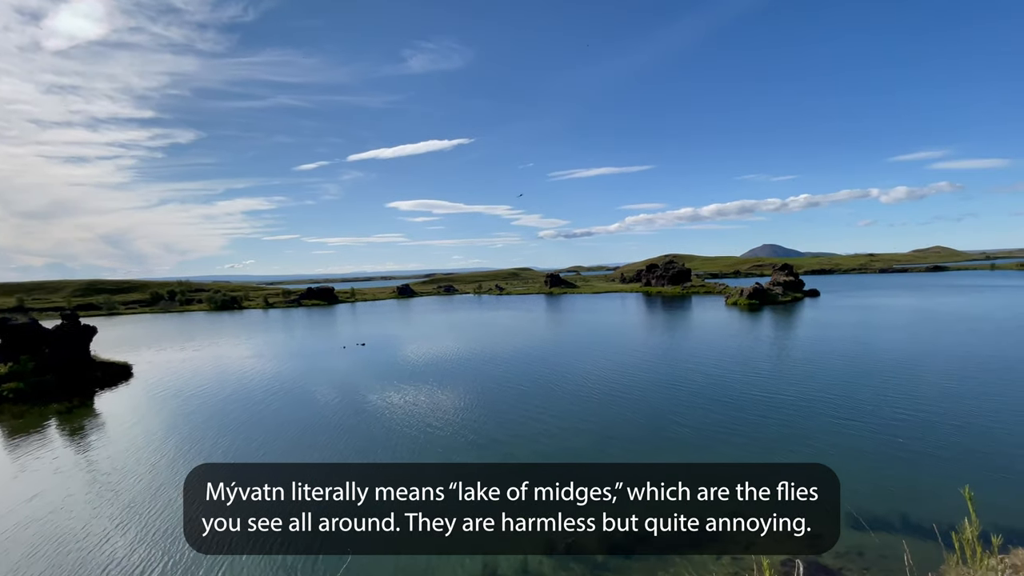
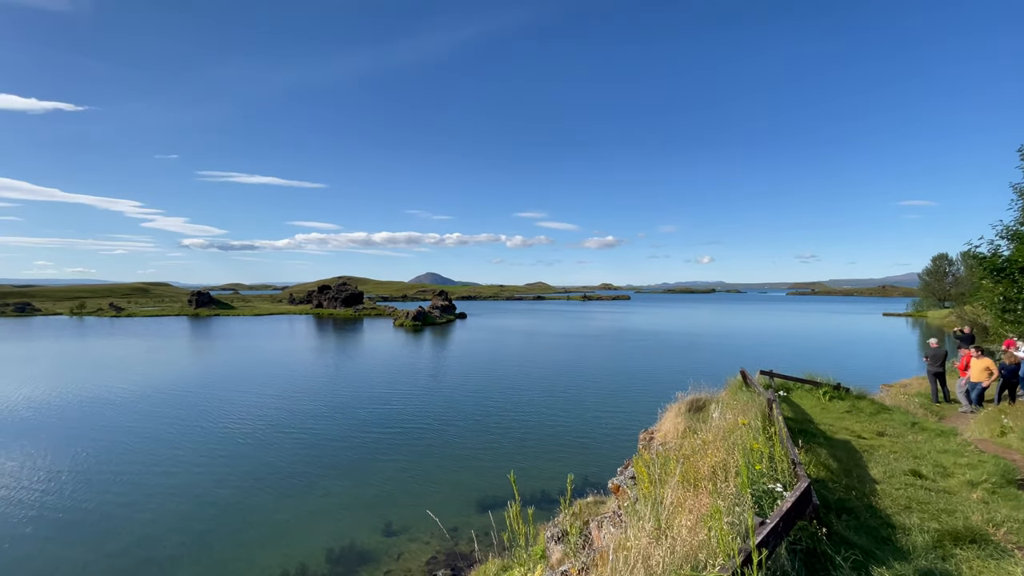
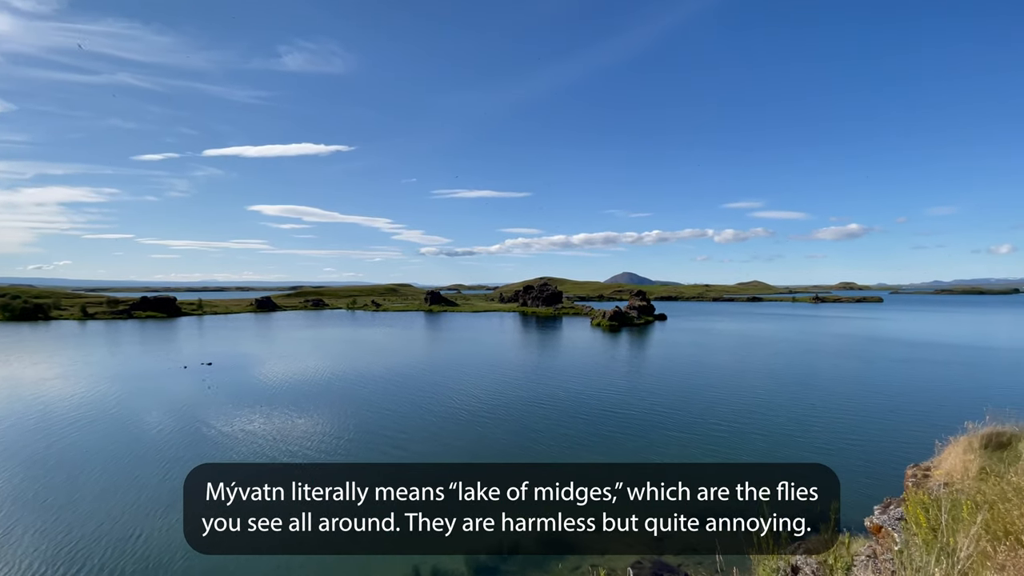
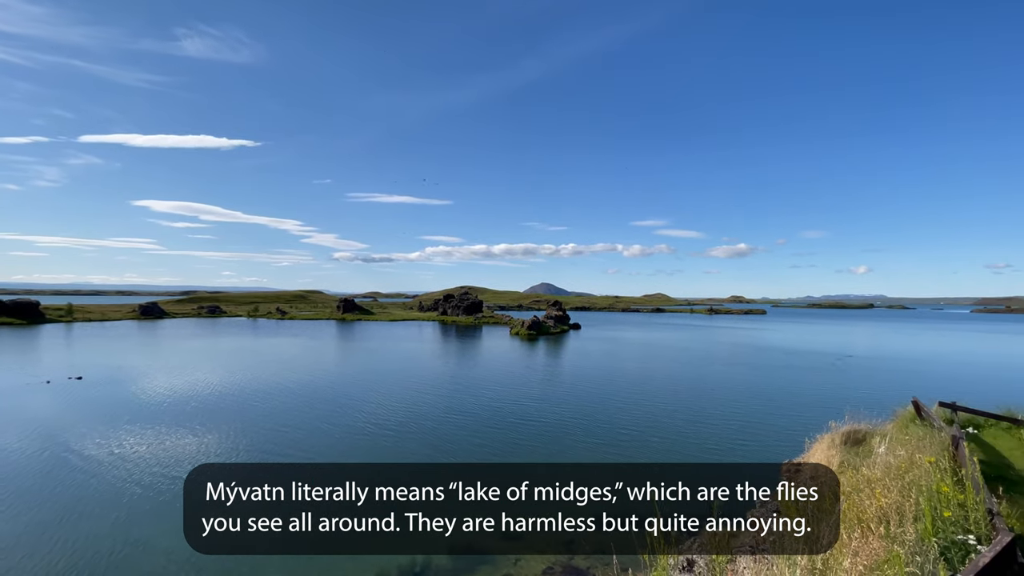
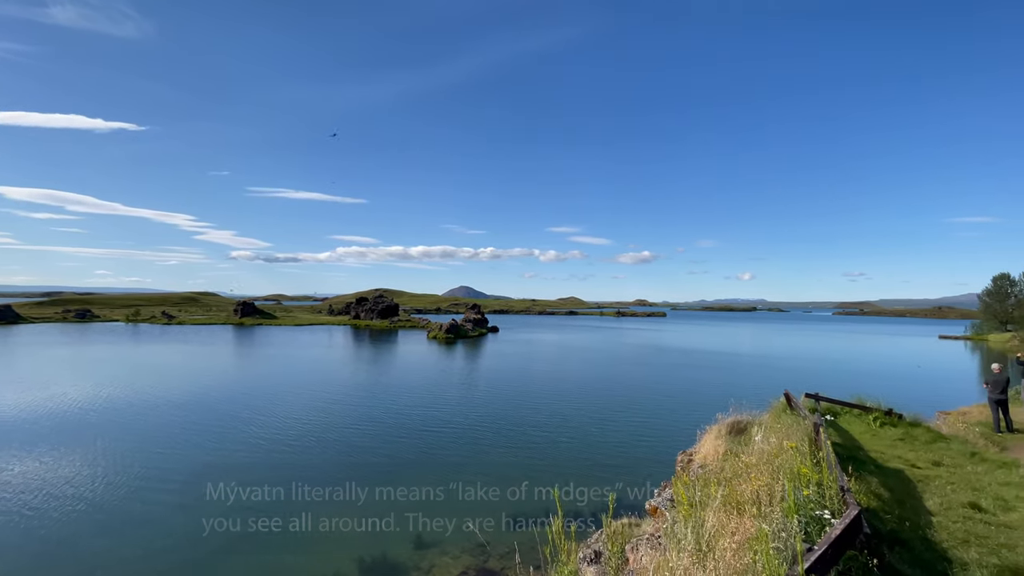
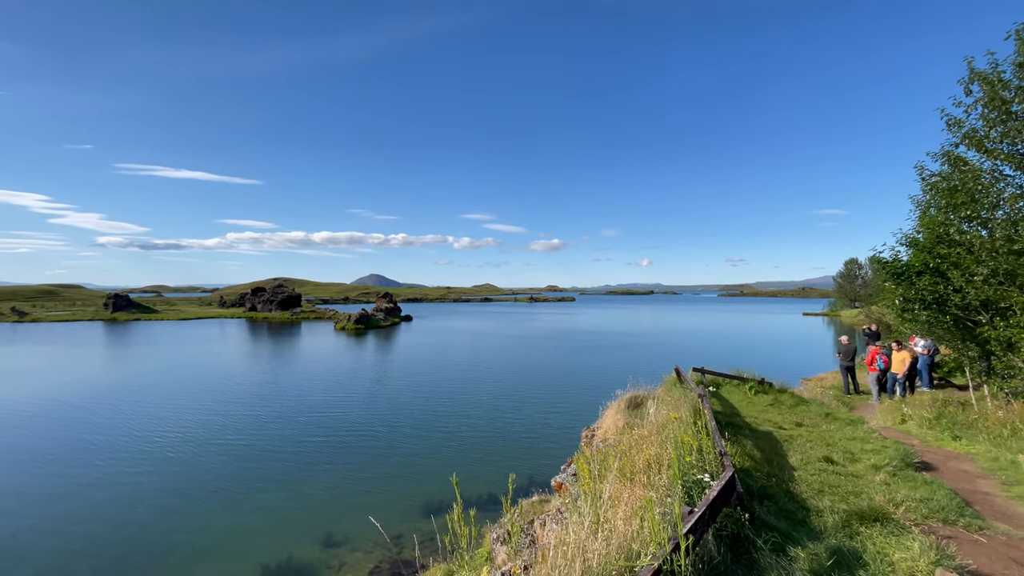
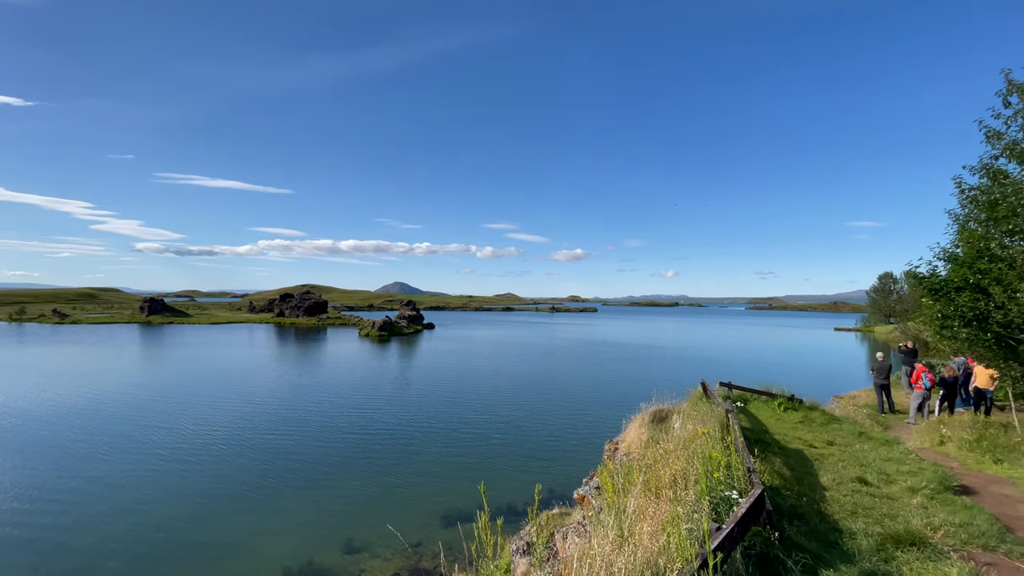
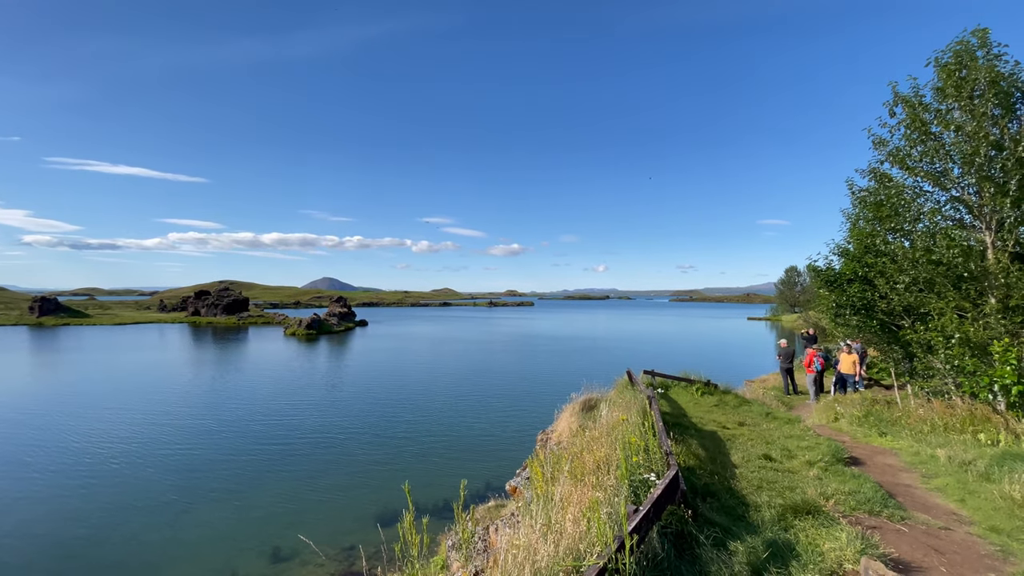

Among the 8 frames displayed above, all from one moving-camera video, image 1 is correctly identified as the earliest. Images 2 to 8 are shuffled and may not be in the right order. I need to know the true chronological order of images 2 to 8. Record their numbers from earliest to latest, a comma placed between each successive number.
3, 4, 5, 7, 8, 6, 2
